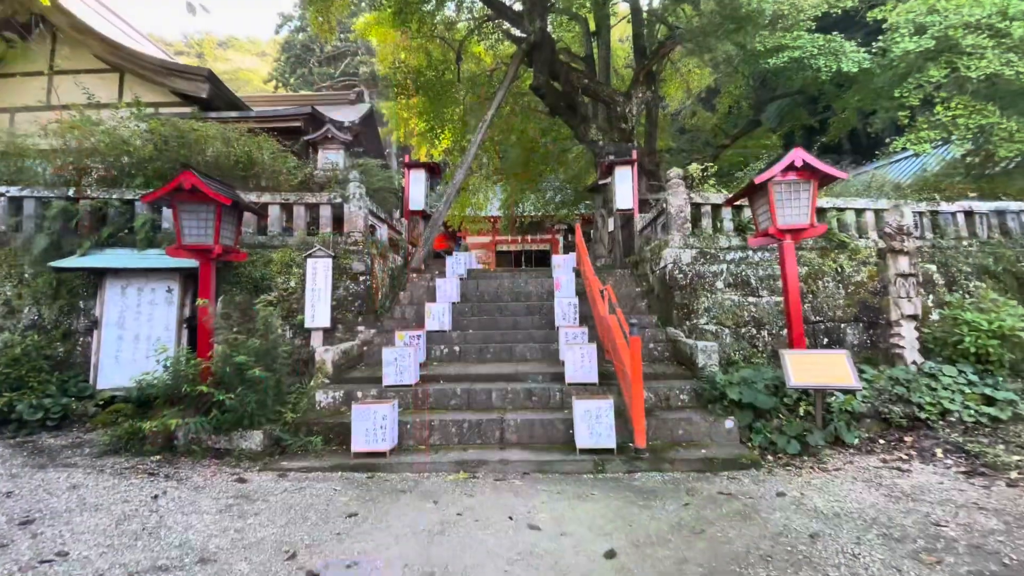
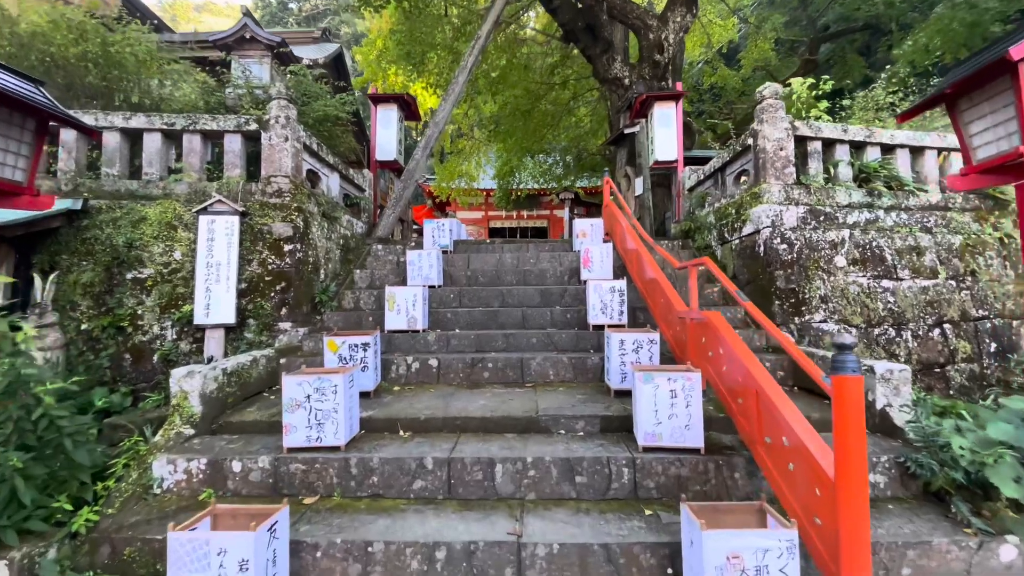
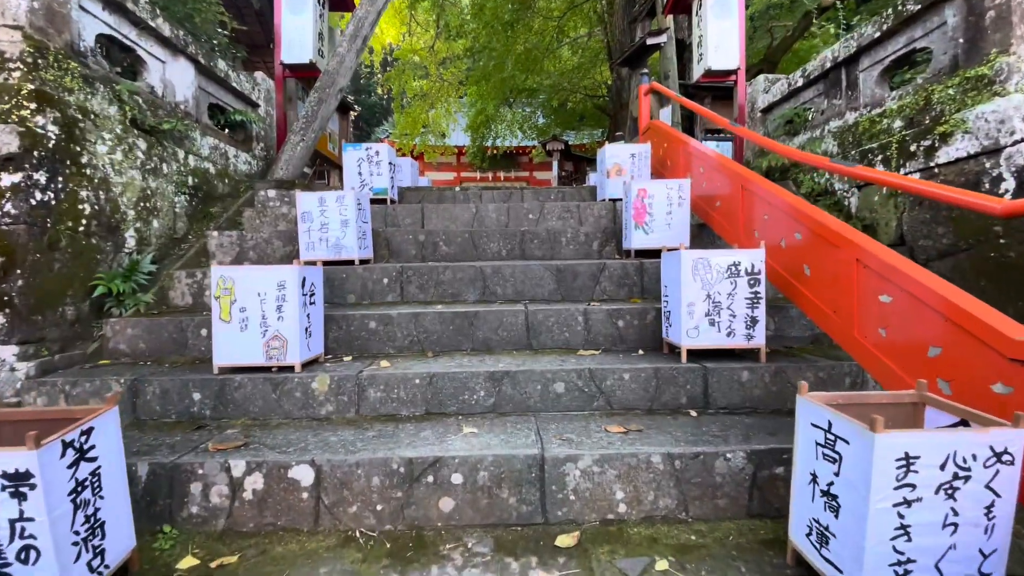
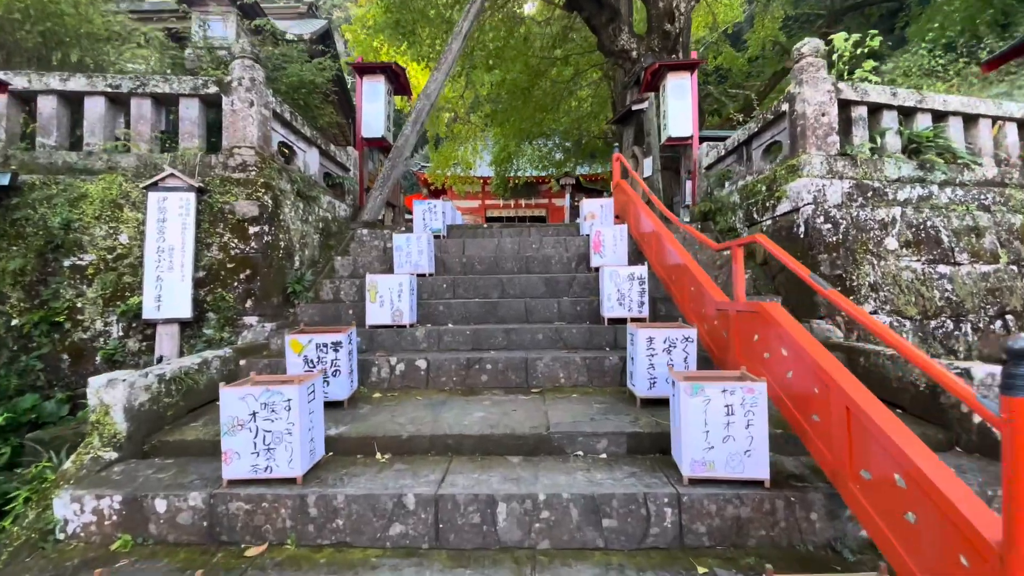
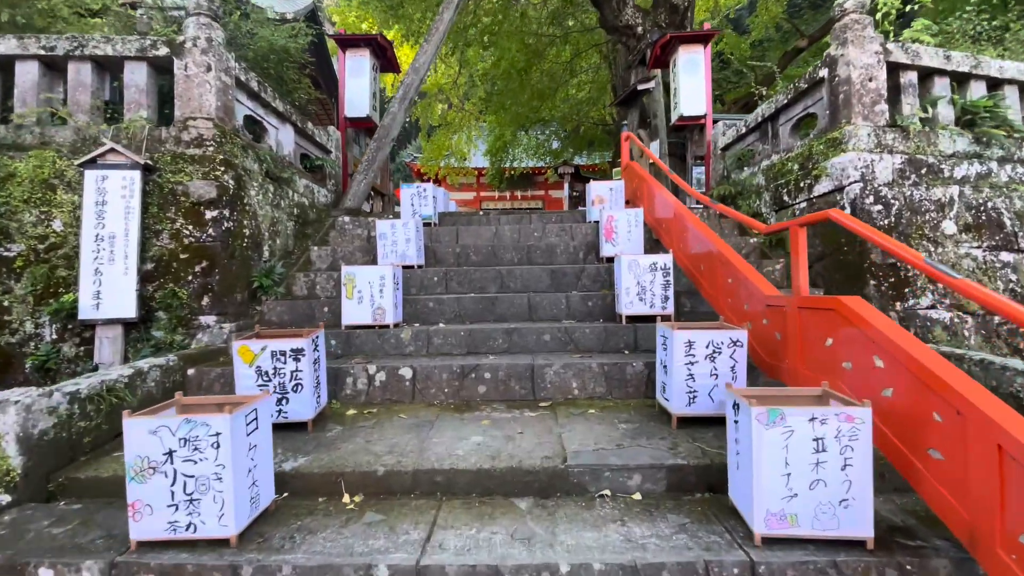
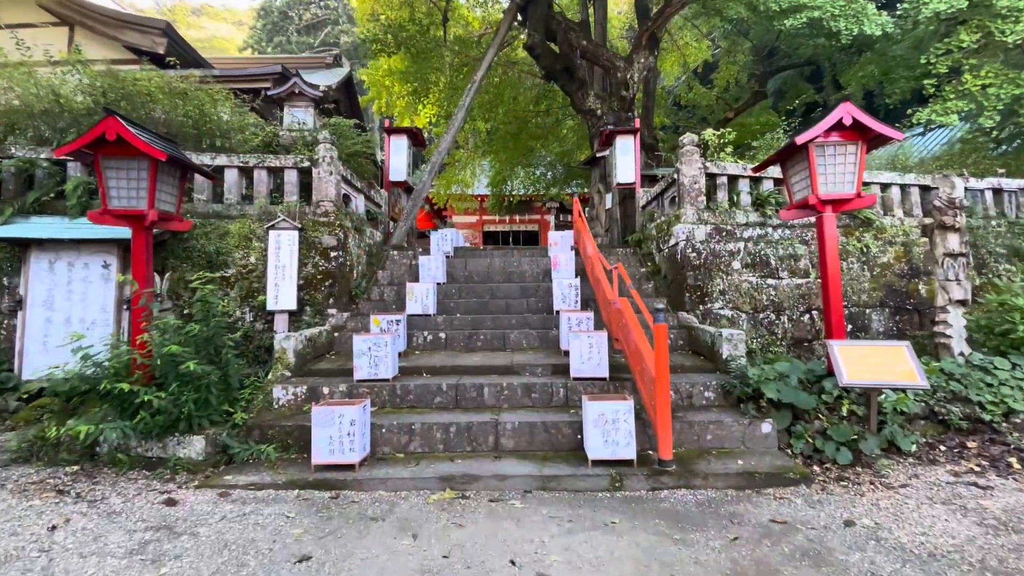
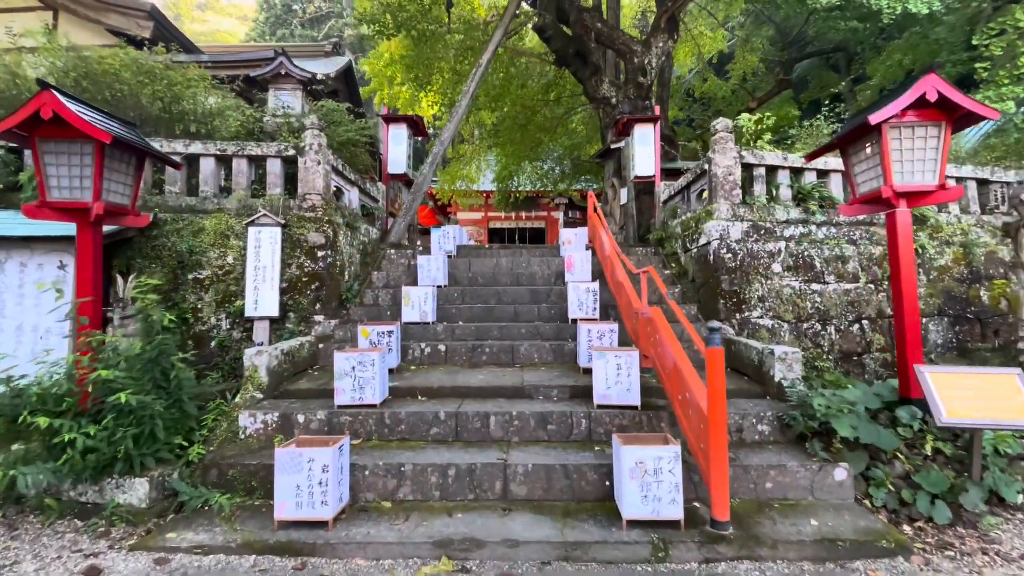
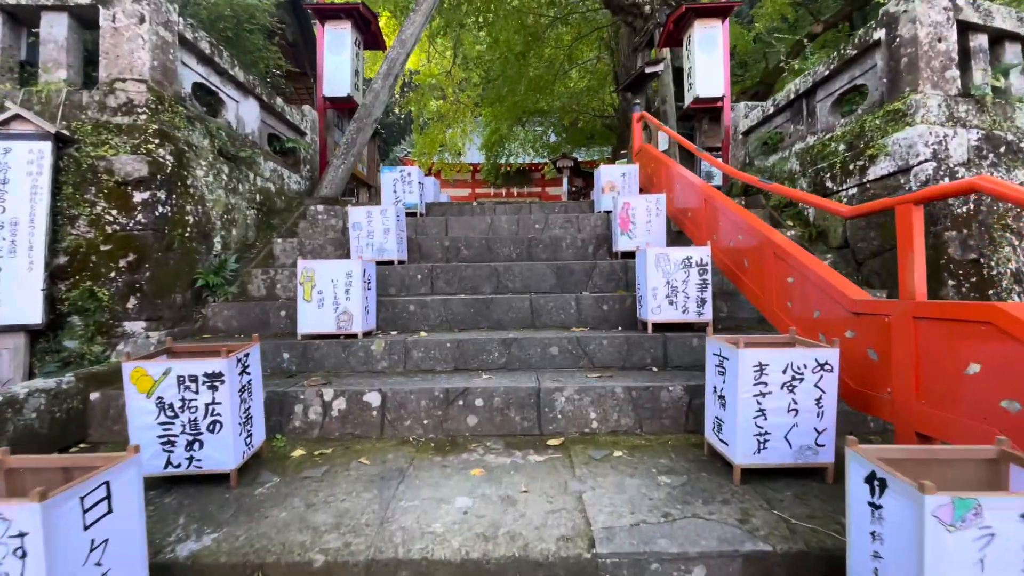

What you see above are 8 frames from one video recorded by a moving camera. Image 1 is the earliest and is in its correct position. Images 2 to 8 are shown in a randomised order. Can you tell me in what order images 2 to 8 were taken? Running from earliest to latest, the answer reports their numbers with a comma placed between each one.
6, 7, 2, 4, 5, 8, 3
